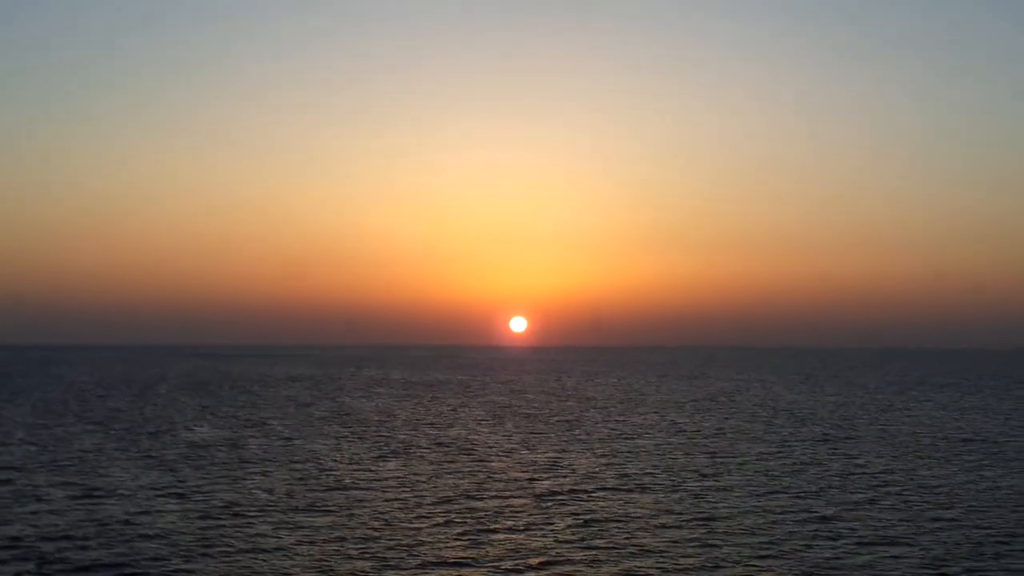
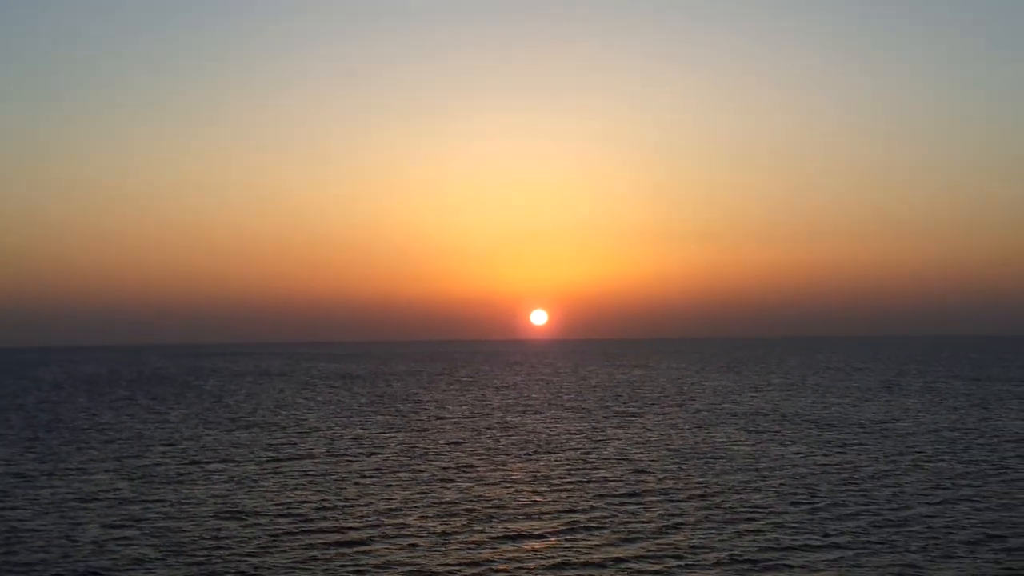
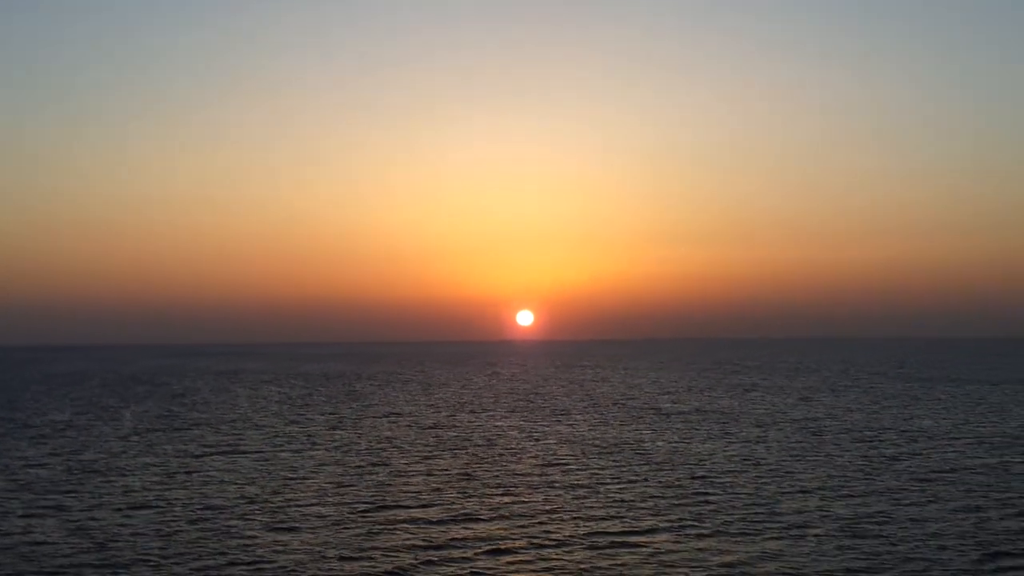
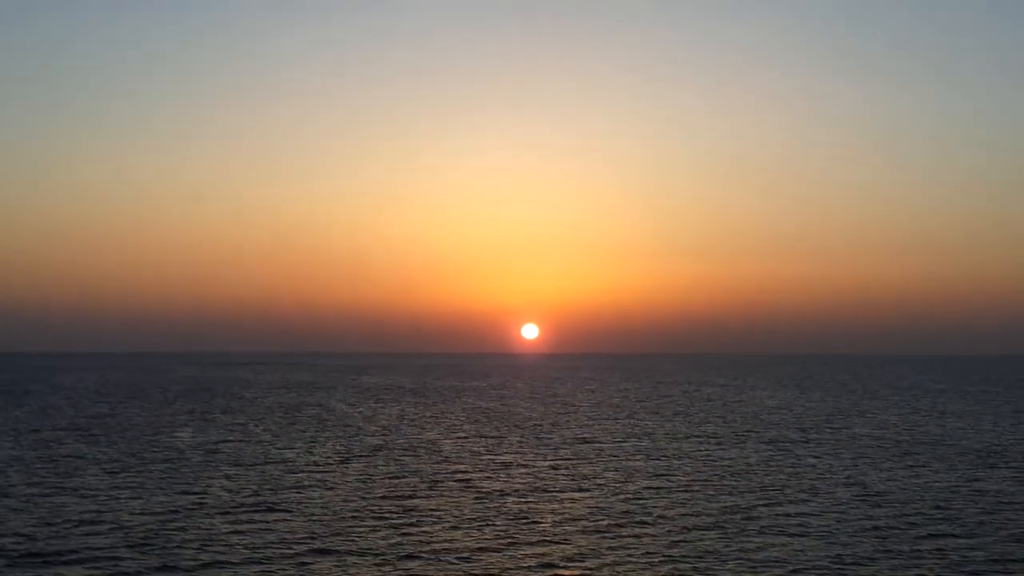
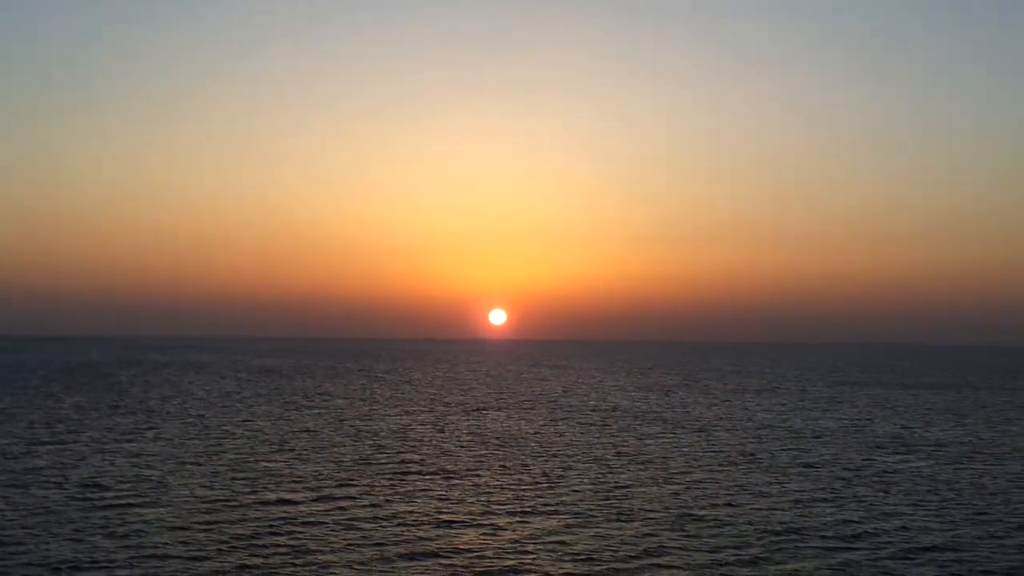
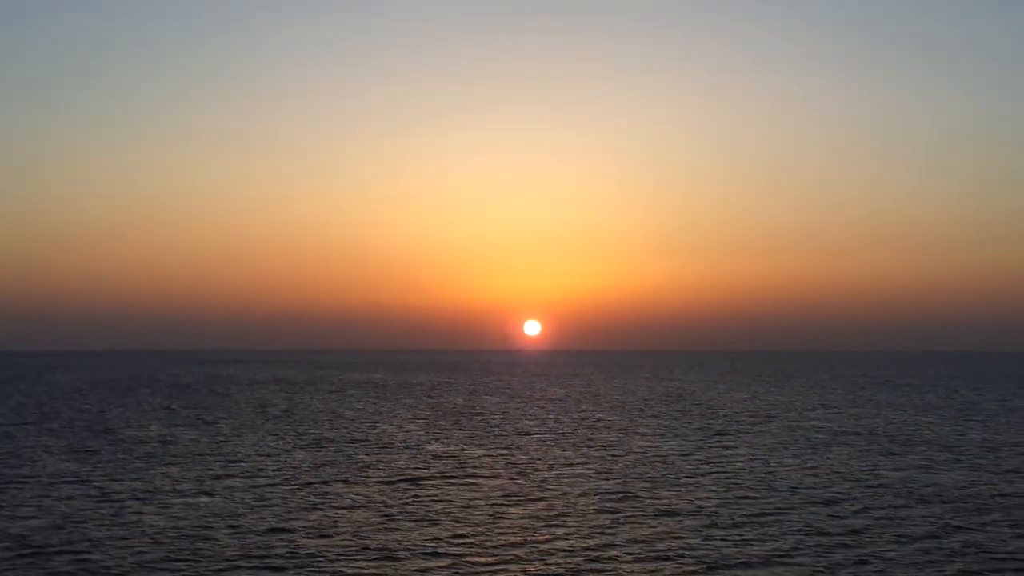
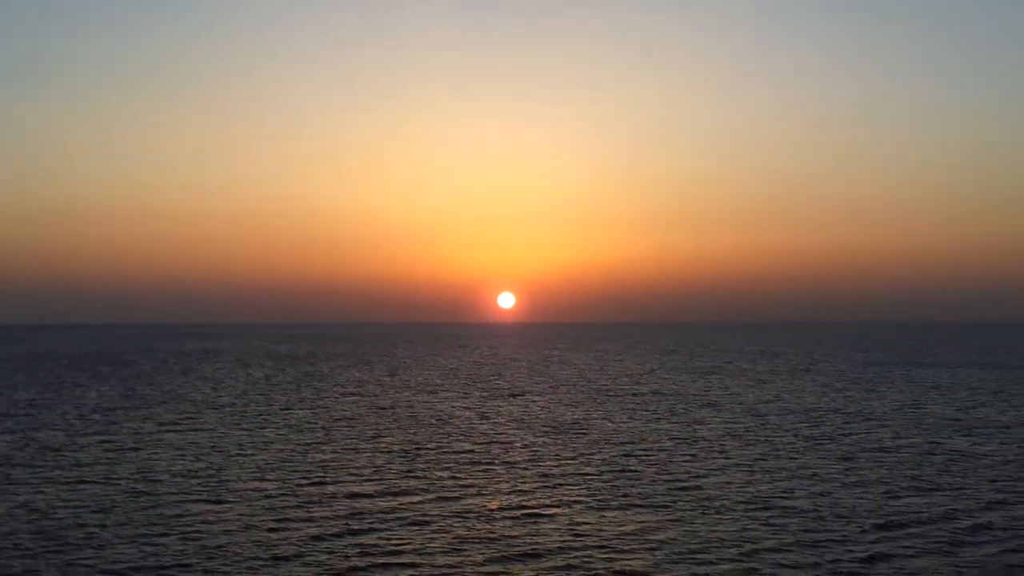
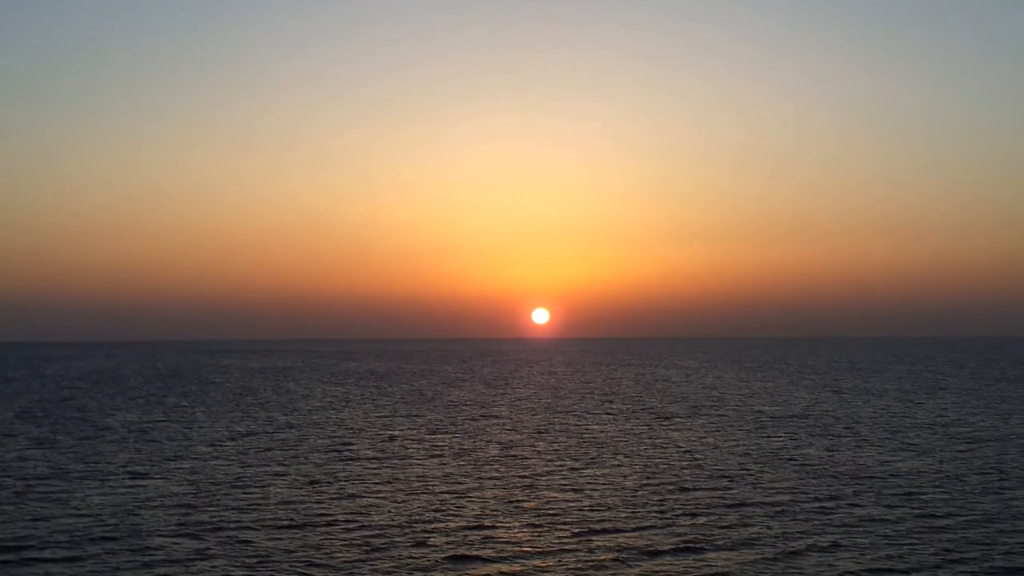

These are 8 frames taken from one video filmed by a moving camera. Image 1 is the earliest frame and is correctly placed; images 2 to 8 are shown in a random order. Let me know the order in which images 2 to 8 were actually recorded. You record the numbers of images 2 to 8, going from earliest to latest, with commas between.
4, 6, 8, 2, 3, 7, 5
